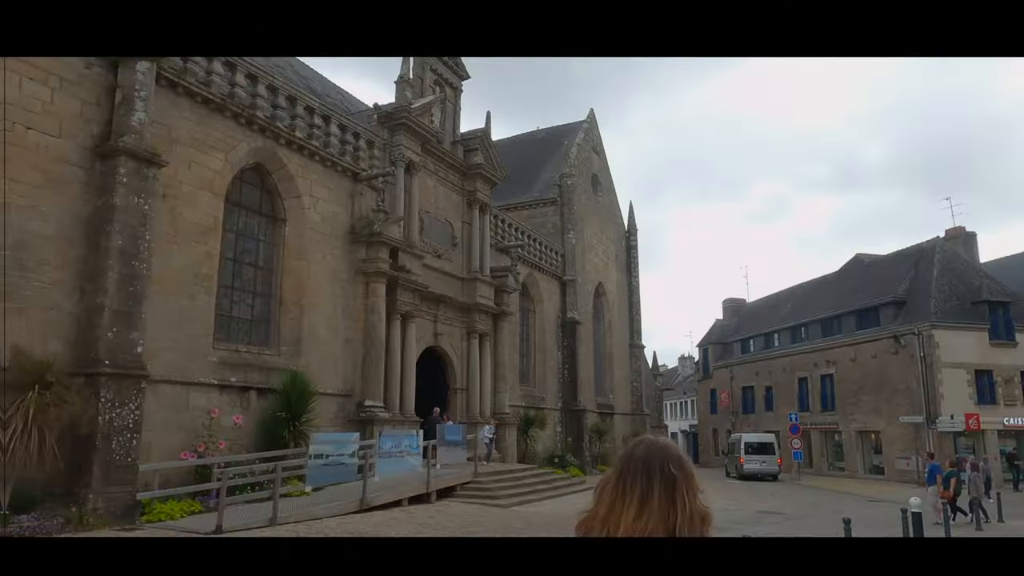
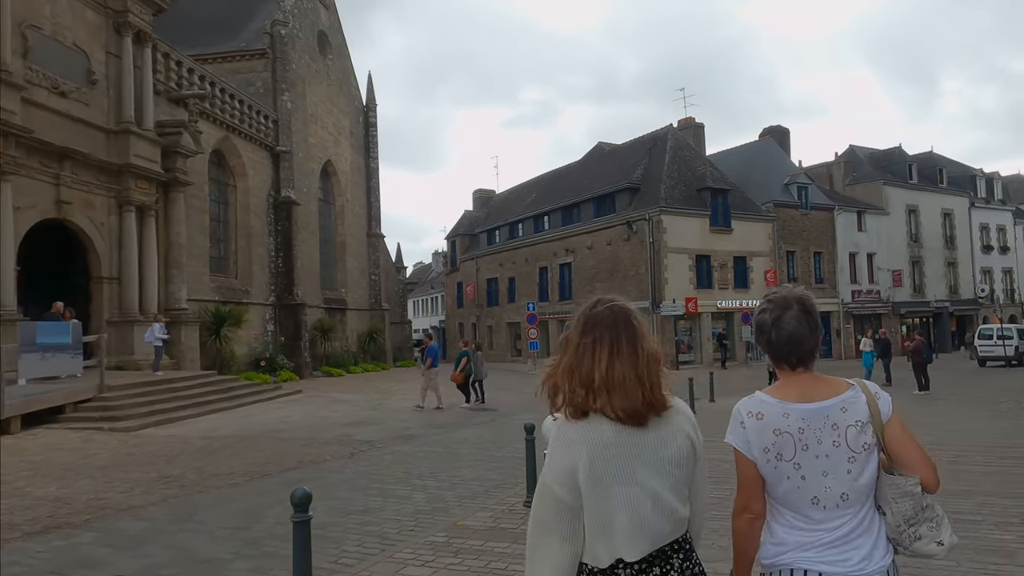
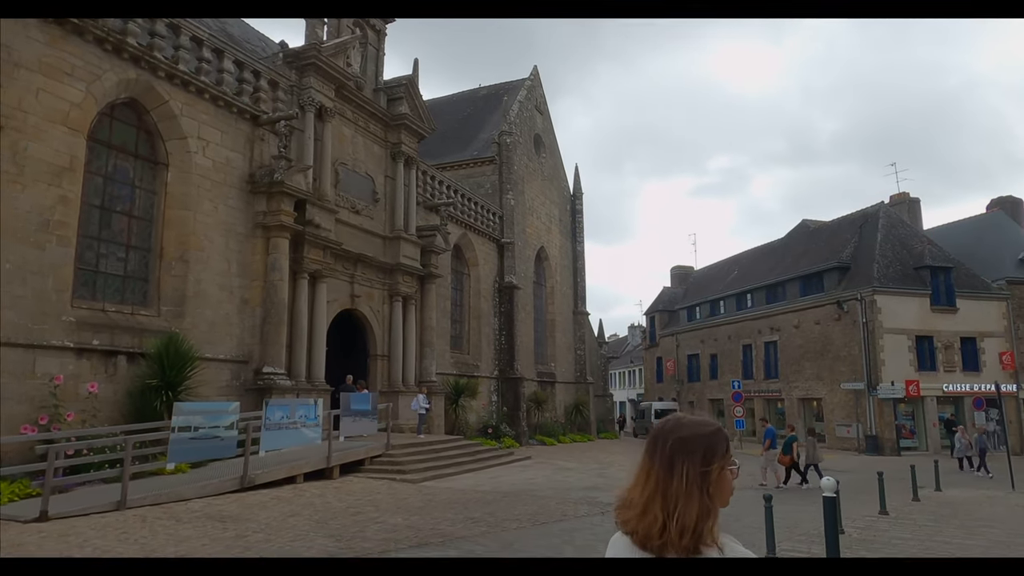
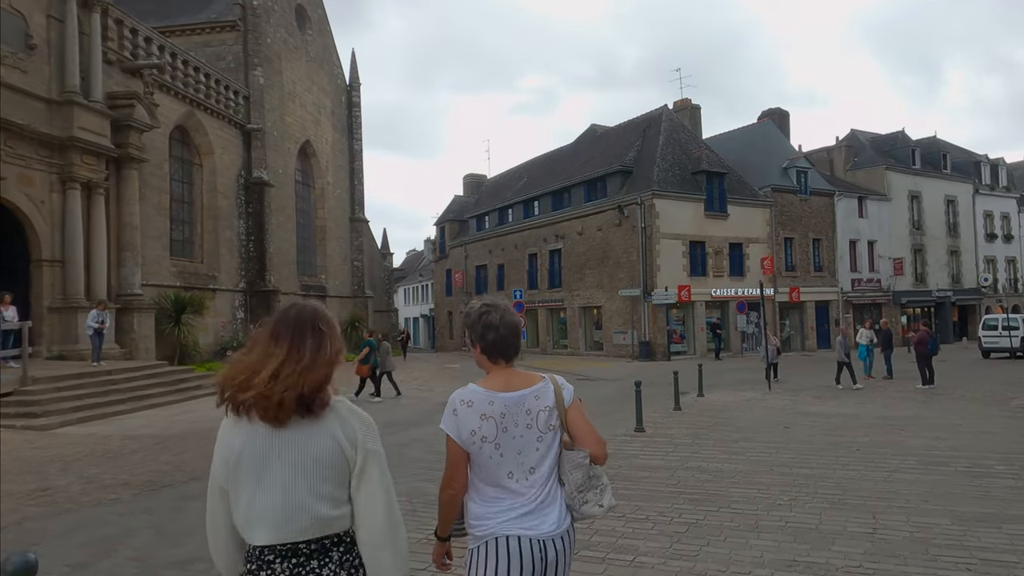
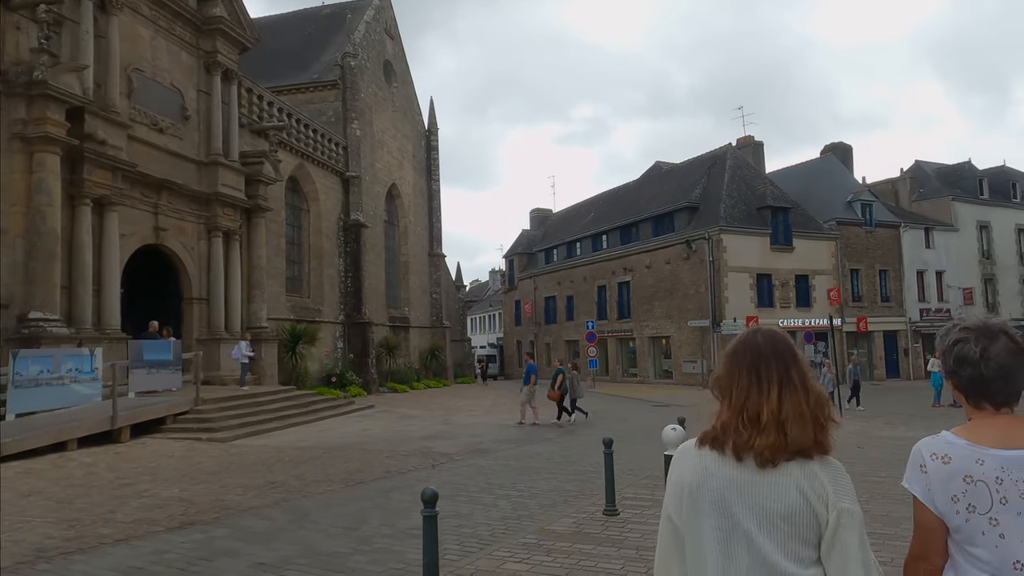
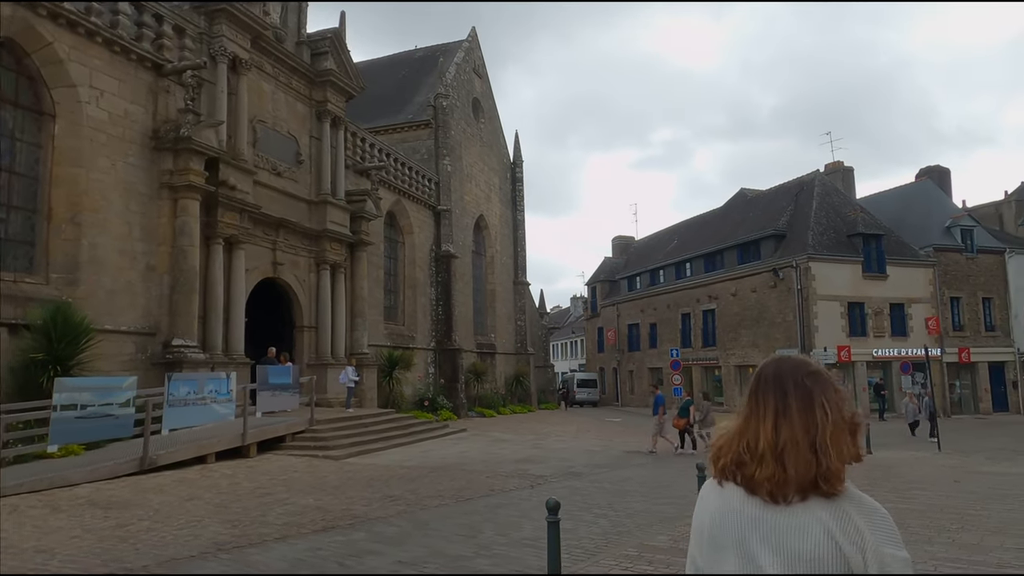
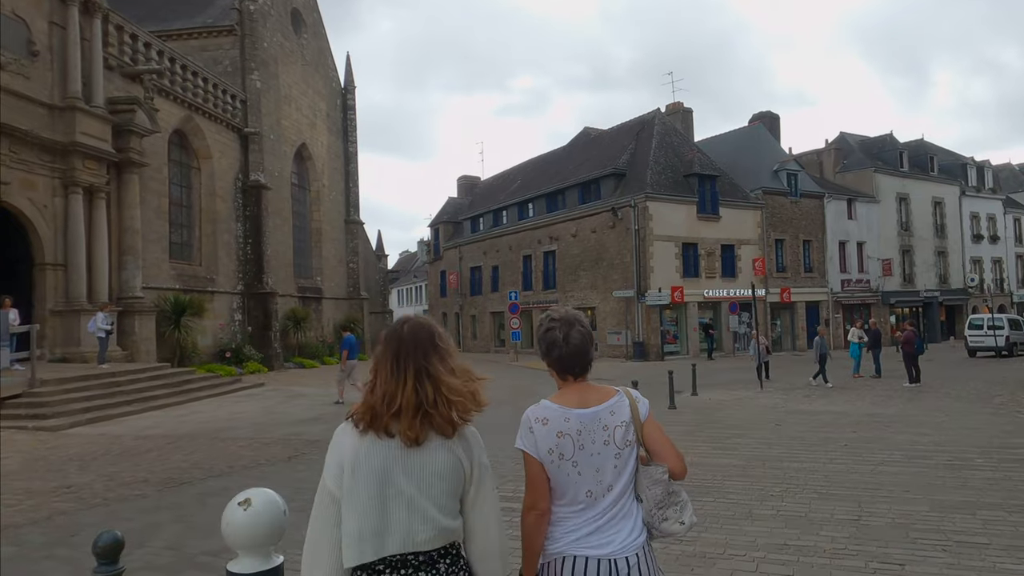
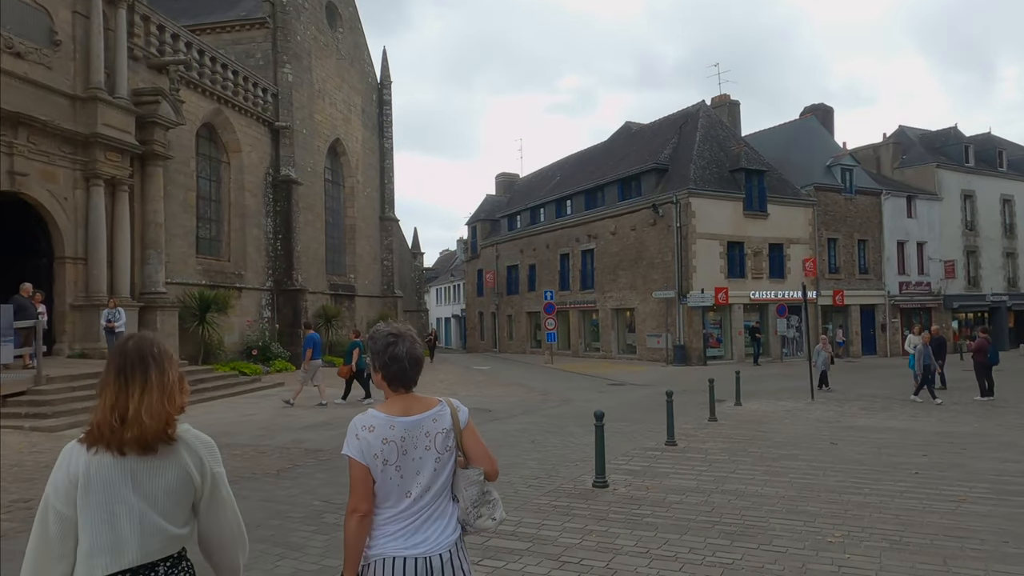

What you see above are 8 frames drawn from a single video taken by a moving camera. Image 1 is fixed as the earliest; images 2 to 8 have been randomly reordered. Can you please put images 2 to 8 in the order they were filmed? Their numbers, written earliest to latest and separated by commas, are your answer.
3, 6, 5, 2, 7, 4, 8
